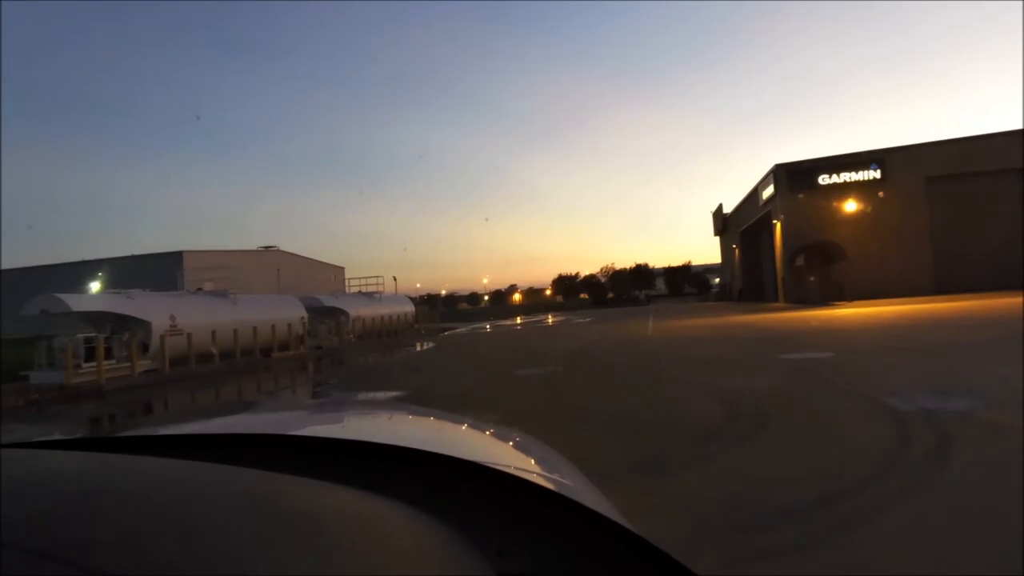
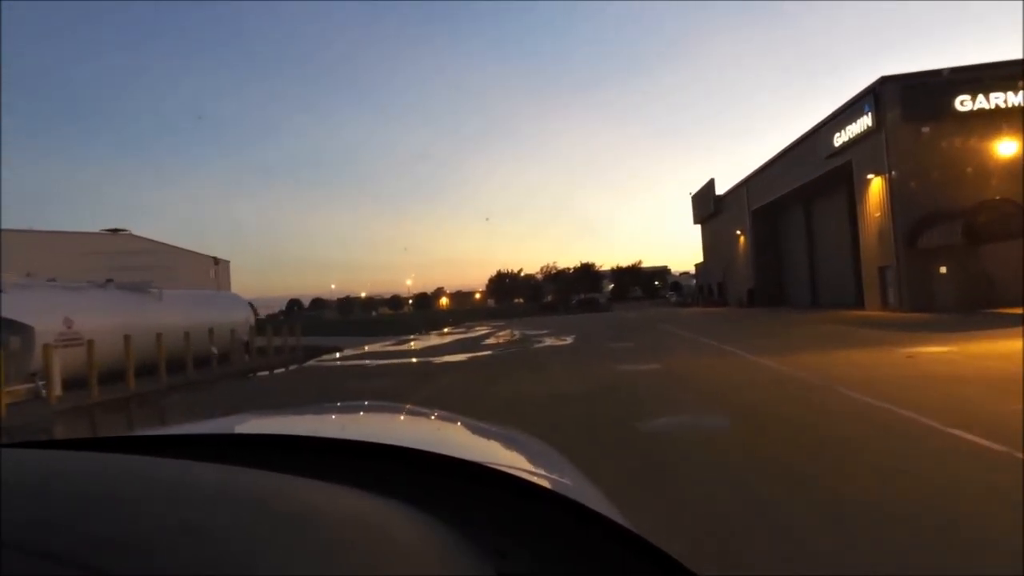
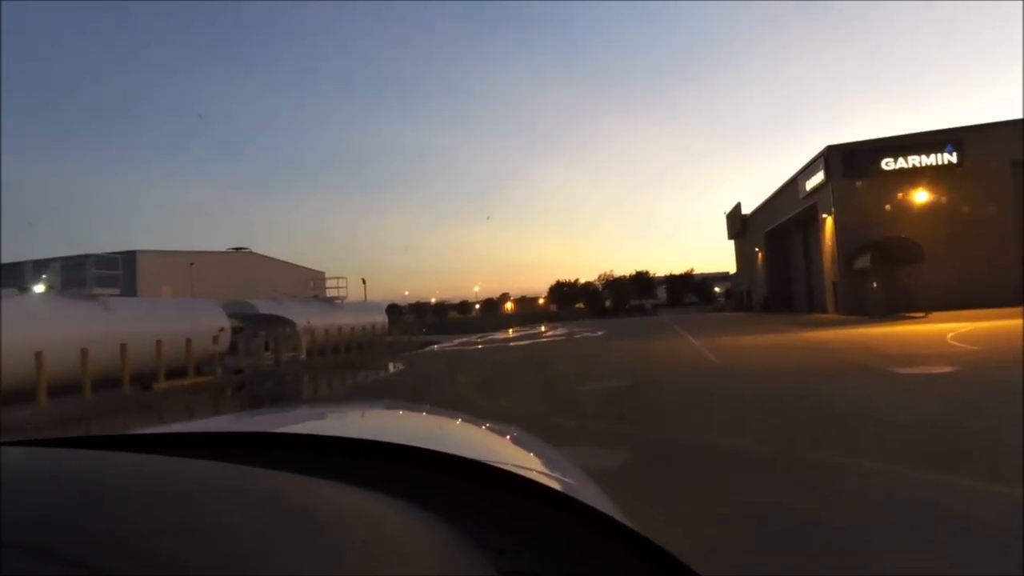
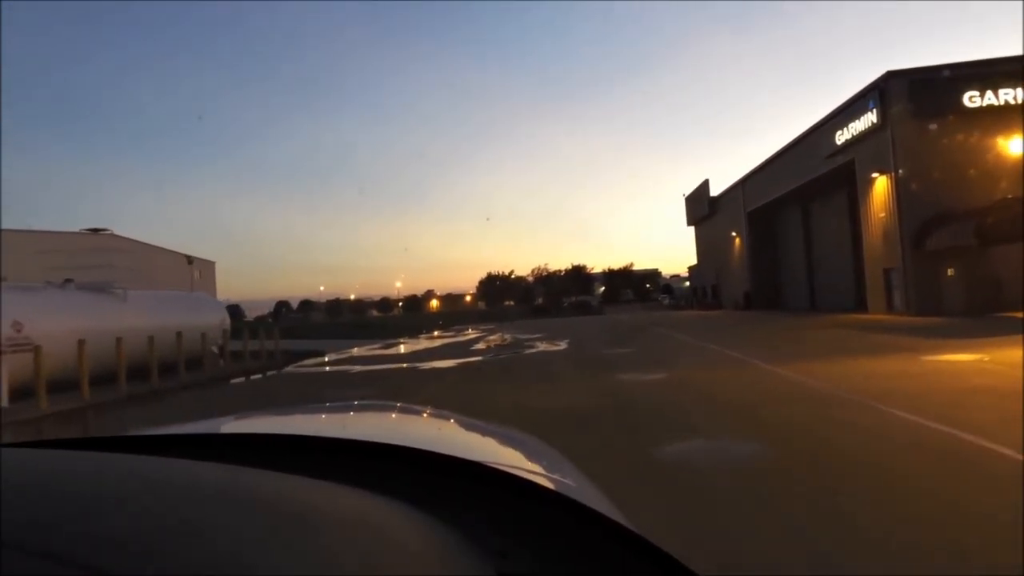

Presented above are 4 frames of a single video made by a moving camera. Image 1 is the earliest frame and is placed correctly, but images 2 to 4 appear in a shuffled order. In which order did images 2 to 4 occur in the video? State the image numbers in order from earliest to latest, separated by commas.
3, 2, 4
